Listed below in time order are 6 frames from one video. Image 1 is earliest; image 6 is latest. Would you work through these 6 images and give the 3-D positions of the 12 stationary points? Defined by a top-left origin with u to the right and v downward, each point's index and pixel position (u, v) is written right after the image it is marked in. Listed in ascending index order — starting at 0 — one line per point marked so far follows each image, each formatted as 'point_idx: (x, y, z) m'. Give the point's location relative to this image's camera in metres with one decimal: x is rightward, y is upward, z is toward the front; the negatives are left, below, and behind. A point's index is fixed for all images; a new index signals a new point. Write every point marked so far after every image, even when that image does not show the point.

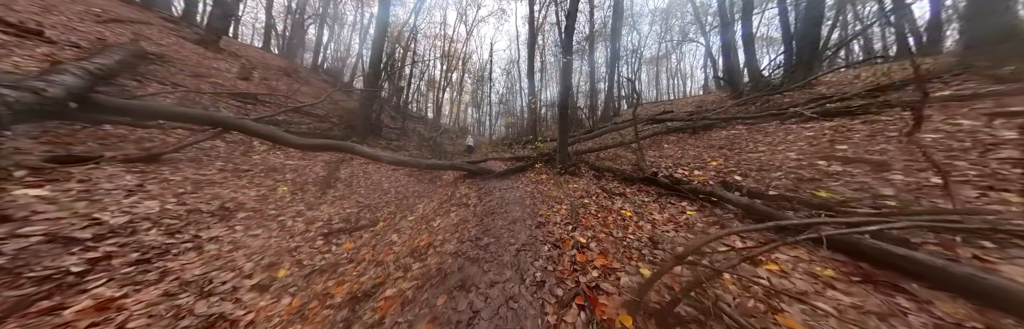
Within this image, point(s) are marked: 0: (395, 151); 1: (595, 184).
0: (-11.0, +1.2, +13.8) m
1: (+3.7, -0.8, +6.5) m
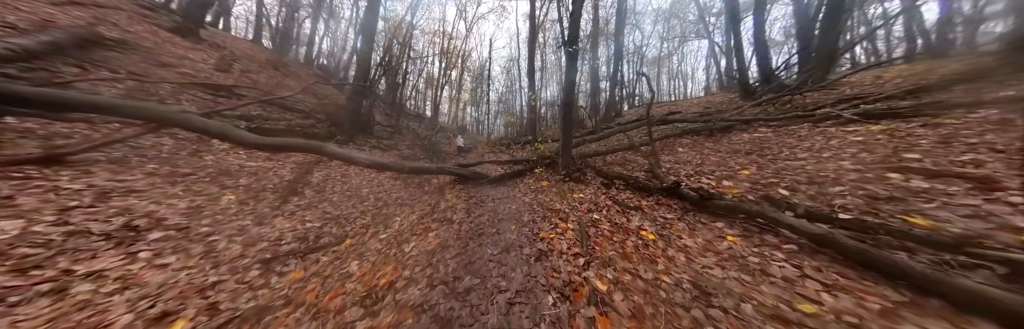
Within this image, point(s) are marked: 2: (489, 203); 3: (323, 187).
0: (-11.1, +1.1, +12.9) m
1: (+3.5, -1.1, +5.6) m
2: (-0.8, -1.3, +5.1) m
3: (-7.9, -1.0, +6.1) m
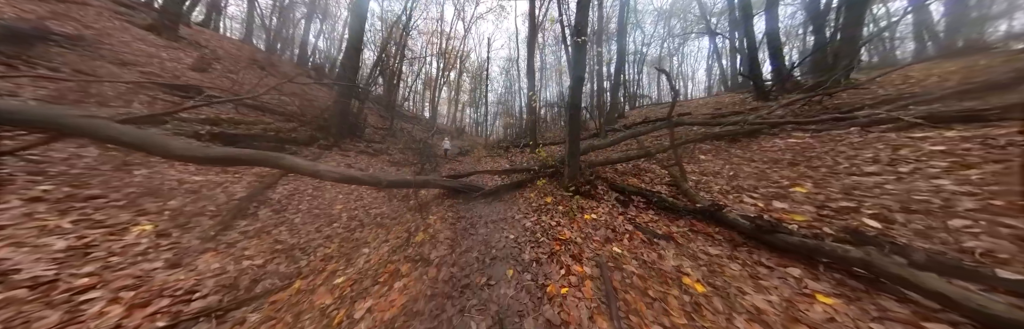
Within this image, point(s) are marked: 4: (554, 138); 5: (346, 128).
0: (-11.2, +0.6, +11.9) m
1: (+3.5, -1.5, +4.6) m
2: (-0.9, -1.8, +4.1) m
3: (-8.0, -1.5, +5.1) m
4: (+5.1, +3.3, +18.2) m
5: (-14.2, +3.2, +12.8) m
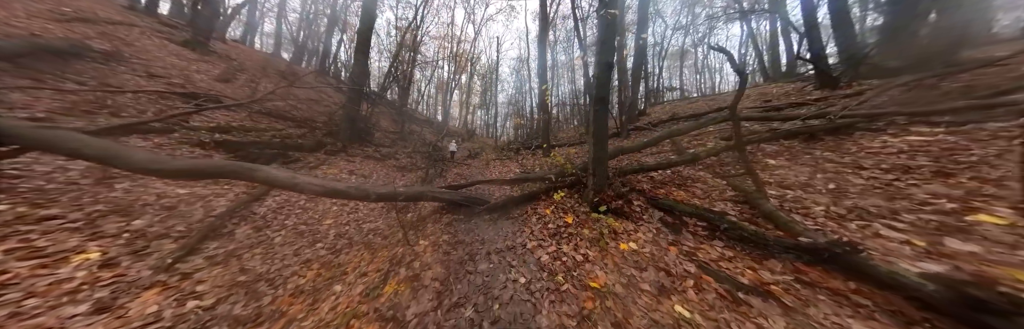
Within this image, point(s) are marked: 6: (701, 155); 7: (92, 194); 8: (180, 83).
0: (-10.5, +0.2, +11.6) m
1: (+3.7, -1.8, +3.3) m
2: (-0.7, -2.1, +3.1) m
3: (-7.7, -1.8, +4.6) m
4: (+6.2, +2.9, +16.8) m
5: (-13.4, +2.7, +12.7) m
6: (+7.2, +0.4, +5.5) m
7: (-10.7, -0.7, +3.7) m
8: (-21.7, +5.3, +9.6) m
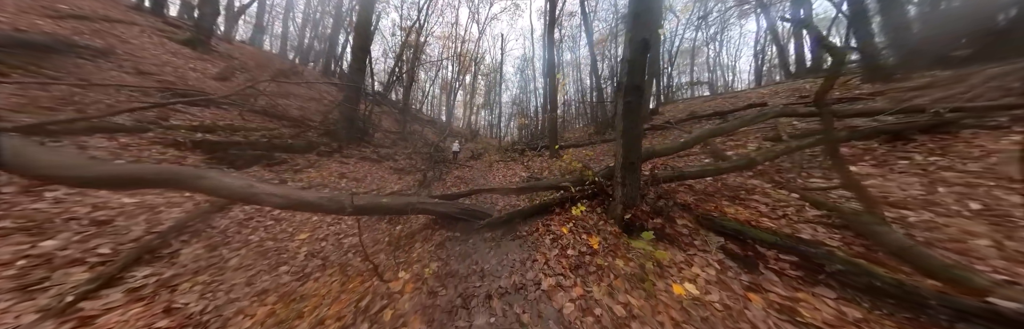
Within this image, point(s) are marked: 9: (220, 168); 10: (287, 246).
0: (-10.1, +0.1, +10.9) m
1: (+3.8, -2.0, +2.3) m
2: (-0.5, -2.2, +2.2) m
3: (-7.5, -1.9, +3.9) m
4: (+6.7, +2.7, +15.7) m
5: (-13.0, +2.6, +12.1) m
6: (+7.4, +0.2, +4.4) m
7: (-10.6, -0.9, +3.1) m
8: (-21.3, +5.3, +9.1) m
9: (-11.8, -0.2, +5.9) m
10: (-6.3, -2.2, +4.1) m
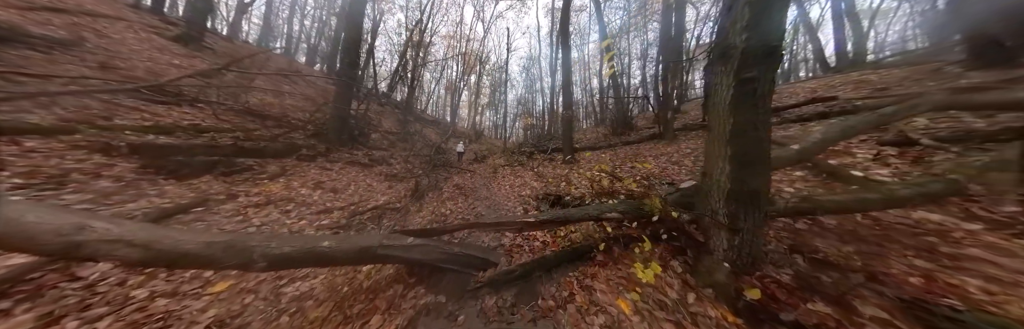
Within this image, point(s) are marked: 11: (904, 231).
0: (-9.6, -0.3, +9.6) m
1: (+4.1, -2.4, +0.6) m
2: (-0.3, -2.6, +0.6) m
3: (-7.2, -2.3, +2.5) m
4: (+7.4, +2.2, +14.0) m
5: (-12.5, +2.3, +10.9) m
6: (+7.7, -0.3, +2.7) m
7: (-10.3, -1.2, +1.8) m
8: (-20.8, +5.0, +8.2) m
9: (-11.4, -0.5, +4.7) m
10: (-6.0, -2.6, +2.7) m
11: (+6.8, -1.0, +2.5) m
